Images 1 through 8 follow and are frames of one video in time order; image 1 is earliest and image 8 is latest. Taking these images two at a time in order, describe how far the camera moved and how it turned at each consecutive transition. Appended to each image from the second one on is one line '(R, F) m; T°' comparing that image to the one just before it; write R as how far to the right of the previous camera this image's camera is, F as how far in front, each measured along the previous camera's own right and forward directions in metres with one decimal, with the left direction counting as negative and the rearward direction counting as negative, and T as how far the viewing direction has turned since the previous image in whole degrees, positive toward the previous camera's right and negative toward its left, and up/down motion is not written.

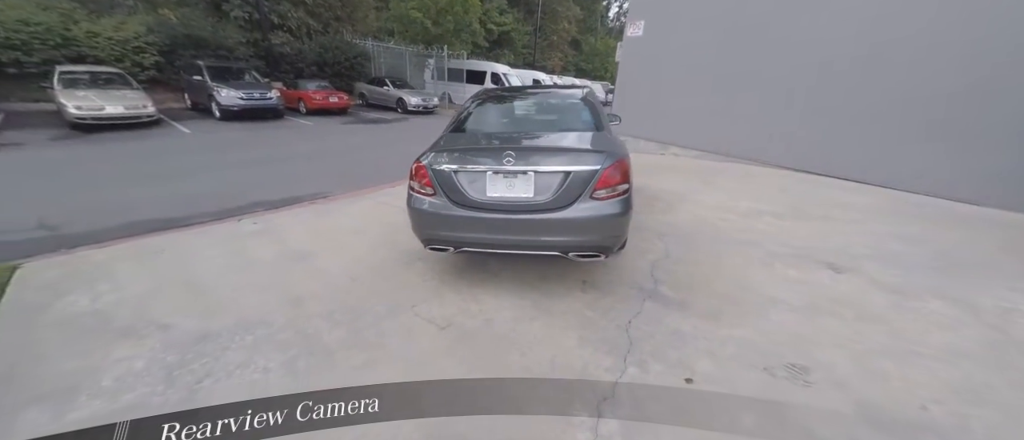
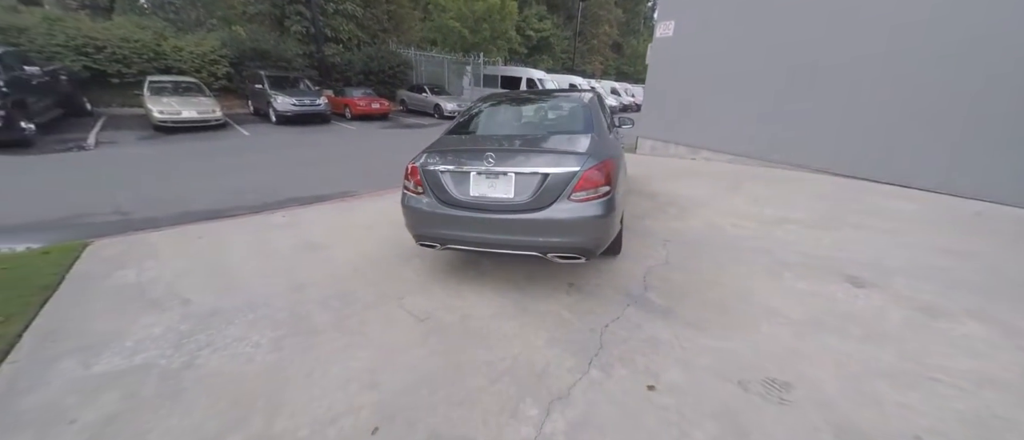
(+0.5, 0.0) m; -7°
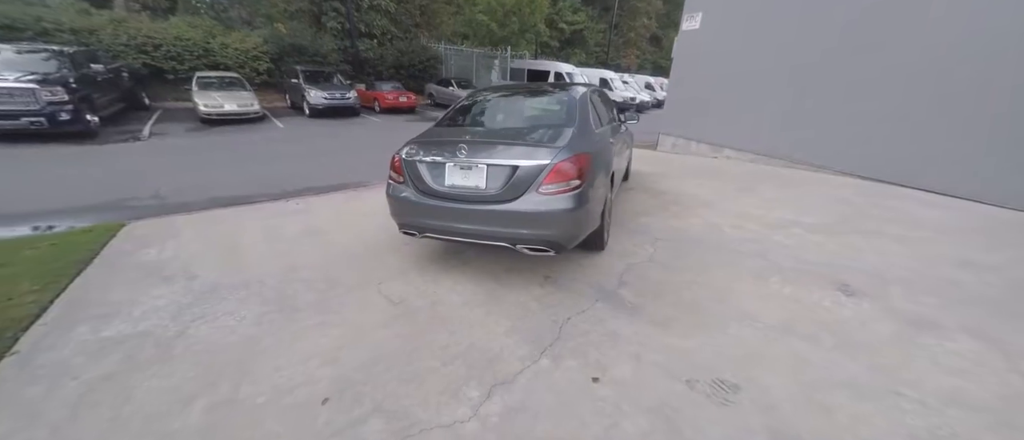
(+0.5, 0.0) m; -5°
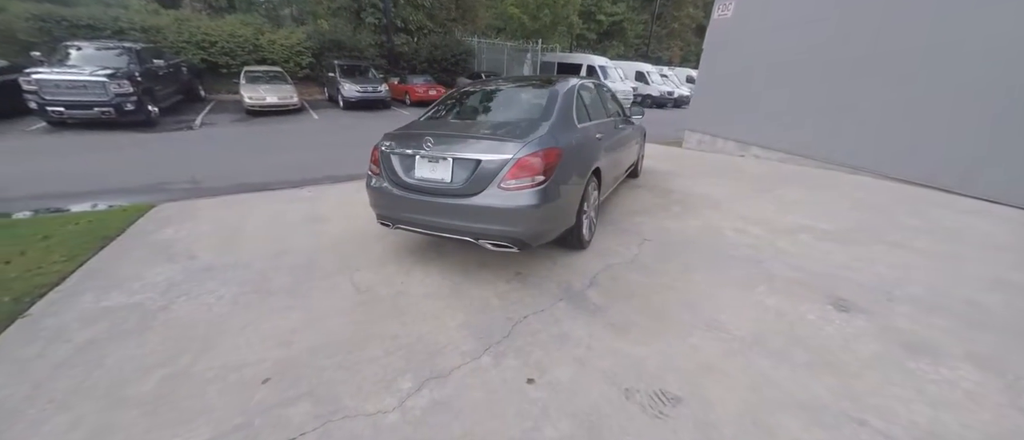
(+0.6, +0.1) m; -6°
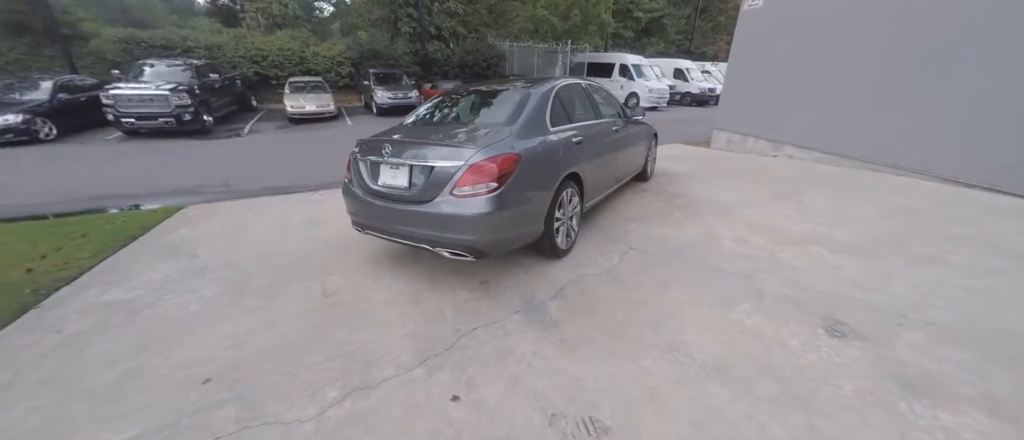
(+0.6, +0.1) m; -7°
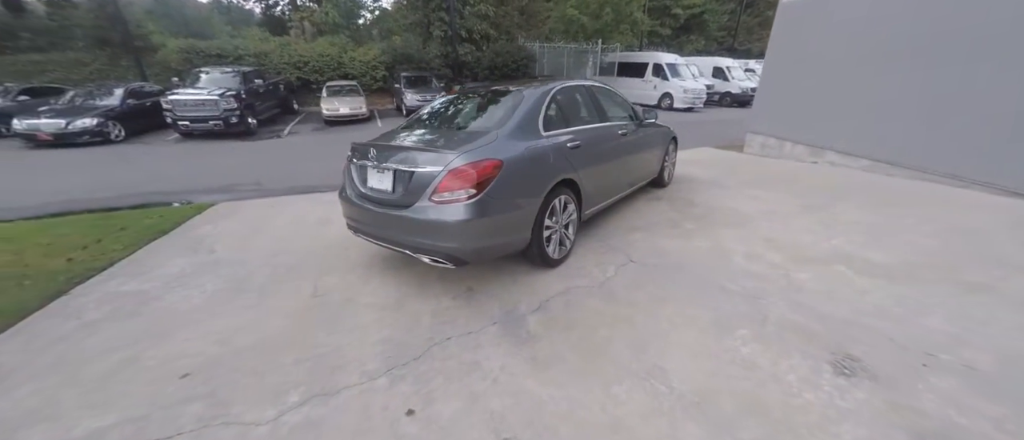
(+0.4, +0.1) m; -6°
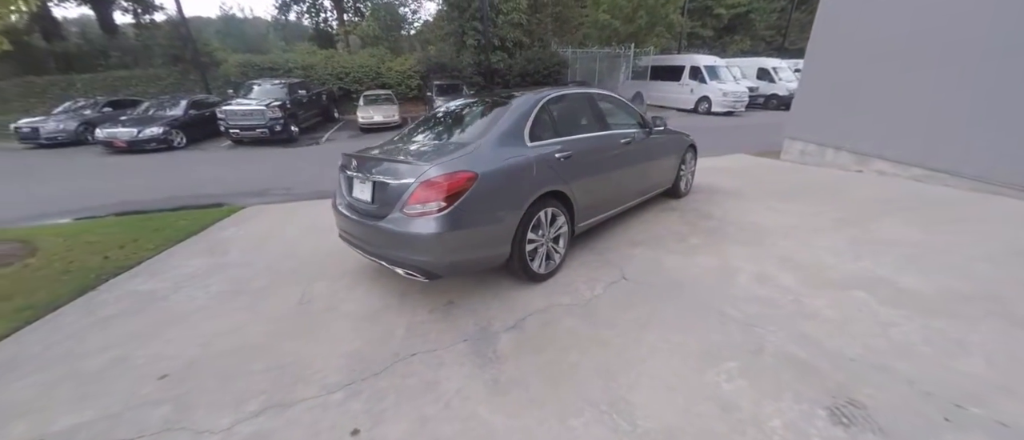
(+0.4, +0.1) m; -6°
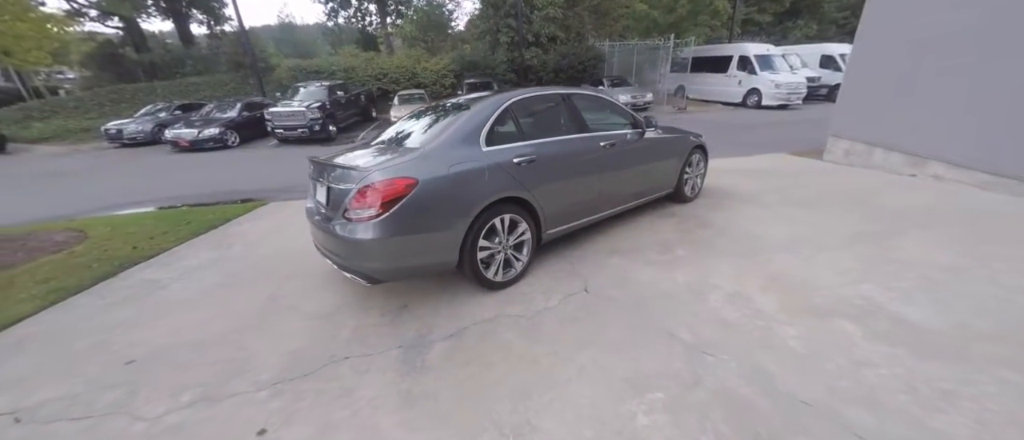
(+0.6, +0.2) m; -7°
